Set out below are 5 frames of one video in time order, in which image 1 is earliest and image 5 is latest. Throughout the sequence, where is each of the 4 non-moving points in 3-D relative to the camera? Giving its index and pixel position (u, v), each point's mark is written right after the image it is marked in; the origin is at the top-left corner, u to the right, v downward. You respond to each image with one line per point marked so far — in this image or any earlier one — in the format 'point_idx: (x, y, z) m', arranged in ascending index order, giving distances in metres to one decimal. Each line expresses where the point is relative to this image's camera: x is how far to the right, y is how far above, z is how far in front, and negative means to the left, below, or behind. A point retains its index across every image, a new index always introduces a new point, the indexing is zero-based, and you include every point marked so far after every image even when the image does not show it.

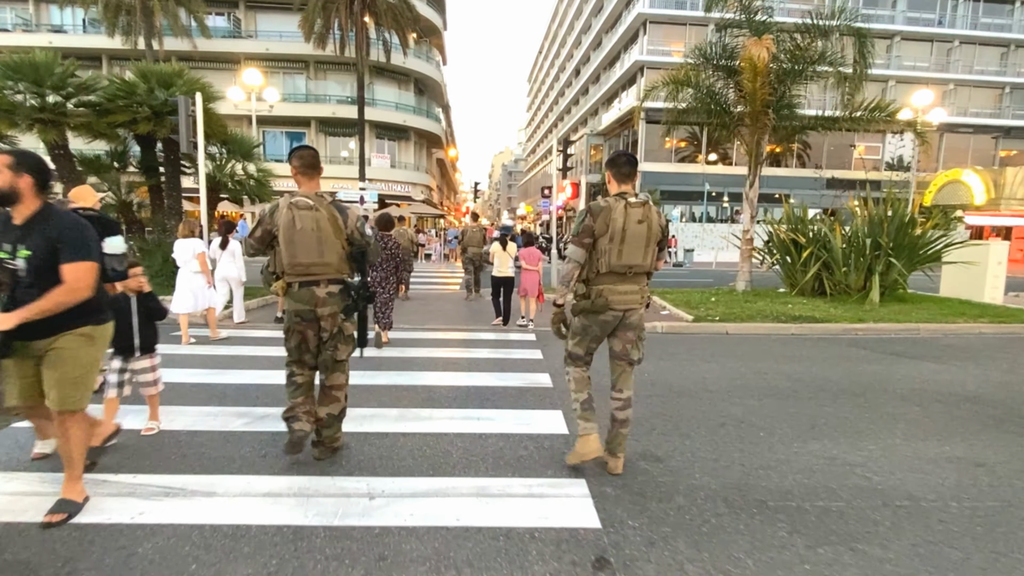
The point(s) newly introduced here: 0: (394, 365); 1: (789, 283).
0: (-1.3, -0.9, +6.1) m
1: (+6.1, +0.1, +11.7) m
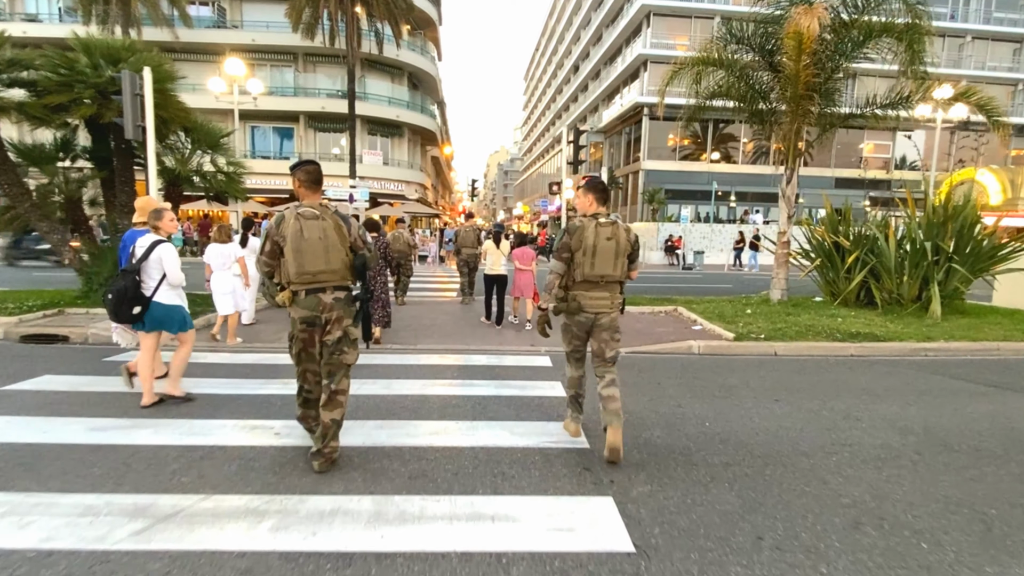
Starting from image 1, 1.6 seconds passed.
0: (-1.2, -1.1, +4.7) m
1: (+6.2, -0.1, +10.4) m
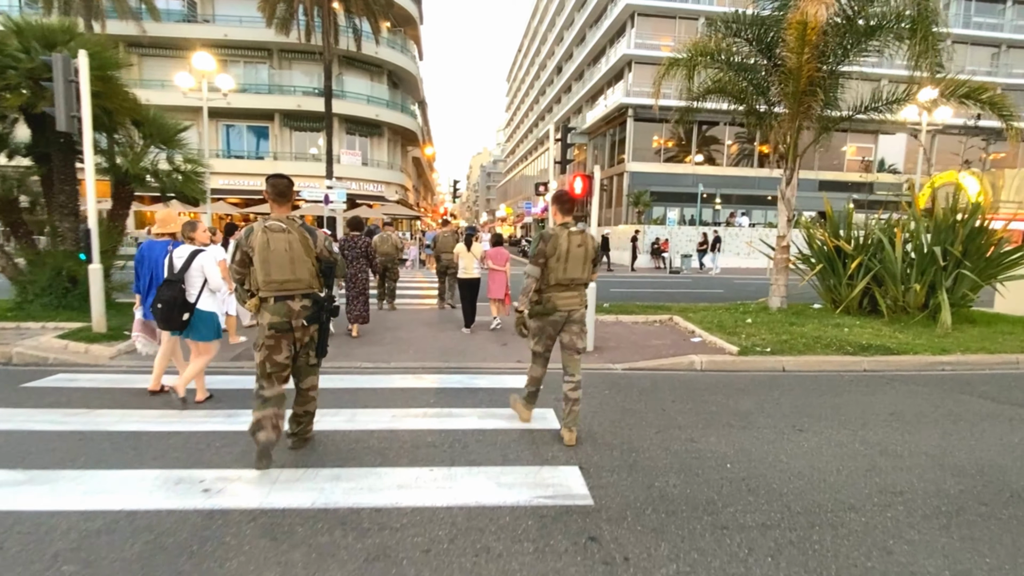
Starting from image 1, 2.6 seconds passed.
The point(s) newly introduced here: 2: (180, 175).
0: (-1.3, -1.2, +3.9) m
1: (+5.9, -0.2, +9.9) m
2: (-6.0, +2.0, +9.5) m
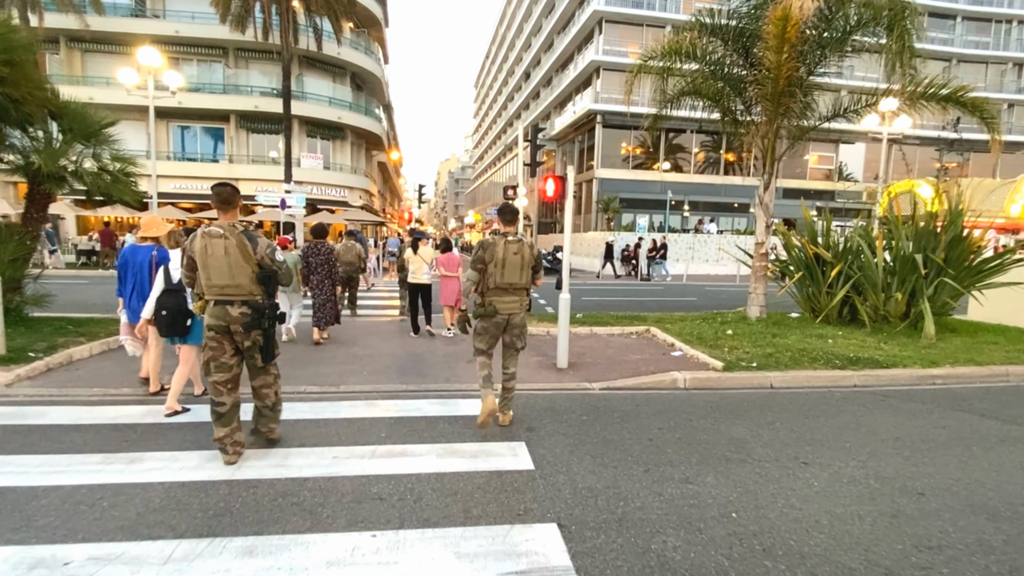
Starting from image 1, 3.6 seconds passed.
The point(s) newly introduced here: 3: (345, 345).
0: (-1.5, -1.3, +3.2) m
1: (+5.3, -0.4, +9.6) m
2: (-6.5, +1.8, +8.5) m
3: (-2.5, -0.9, +7.9) m
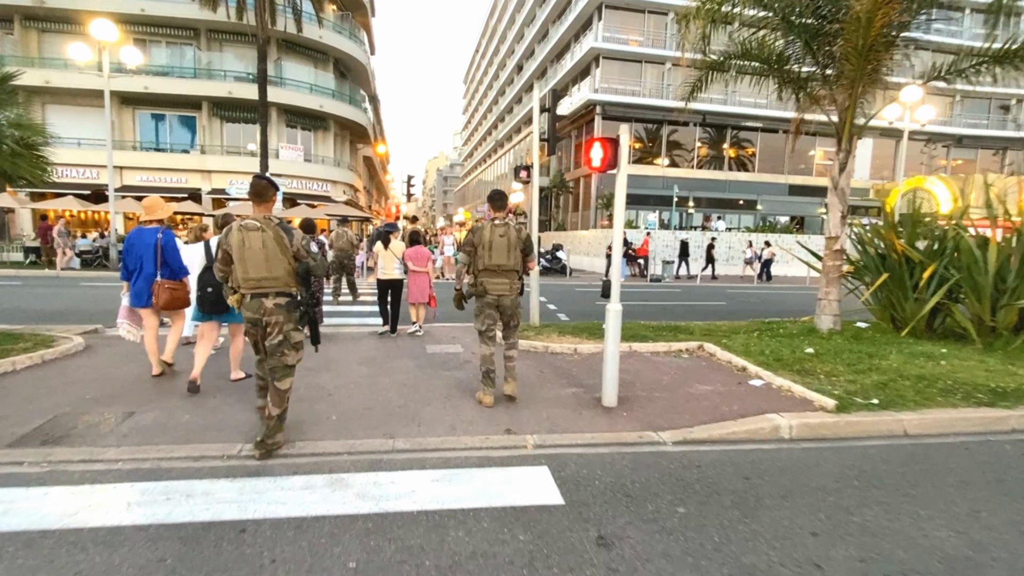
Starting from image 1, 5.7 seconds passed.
0: (-1.2, -1.4, +1.3) m
1: (+5.5, -0.5, +7.8) m
2: (-6.3, +1.7, +6.6) m
3: (-2.3, -0.9, +6.0) m
